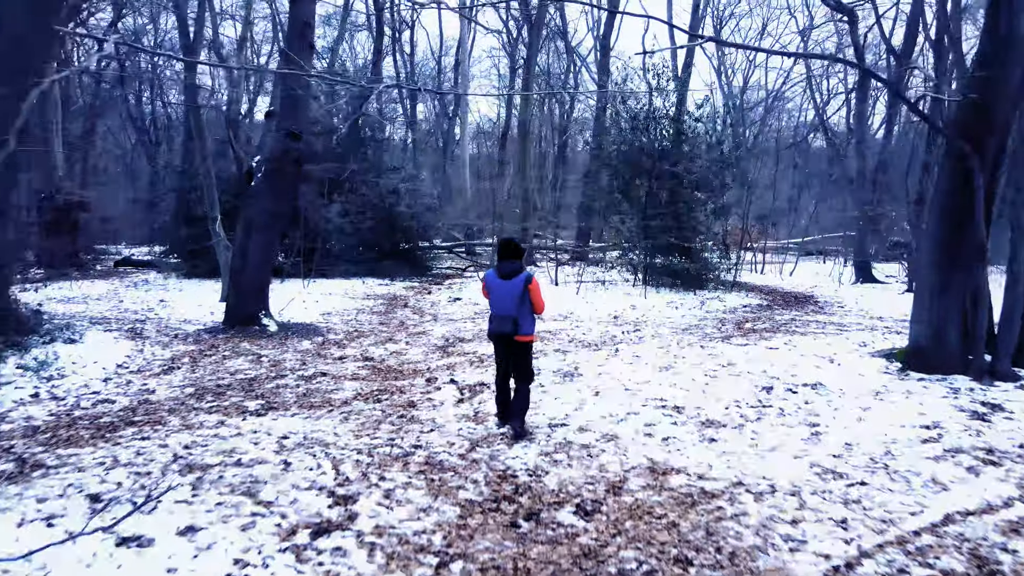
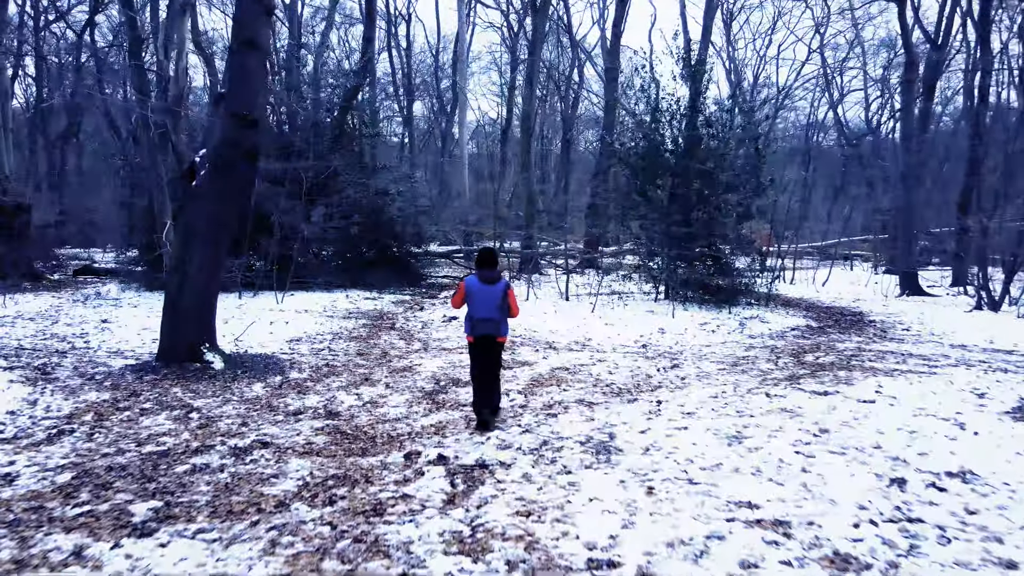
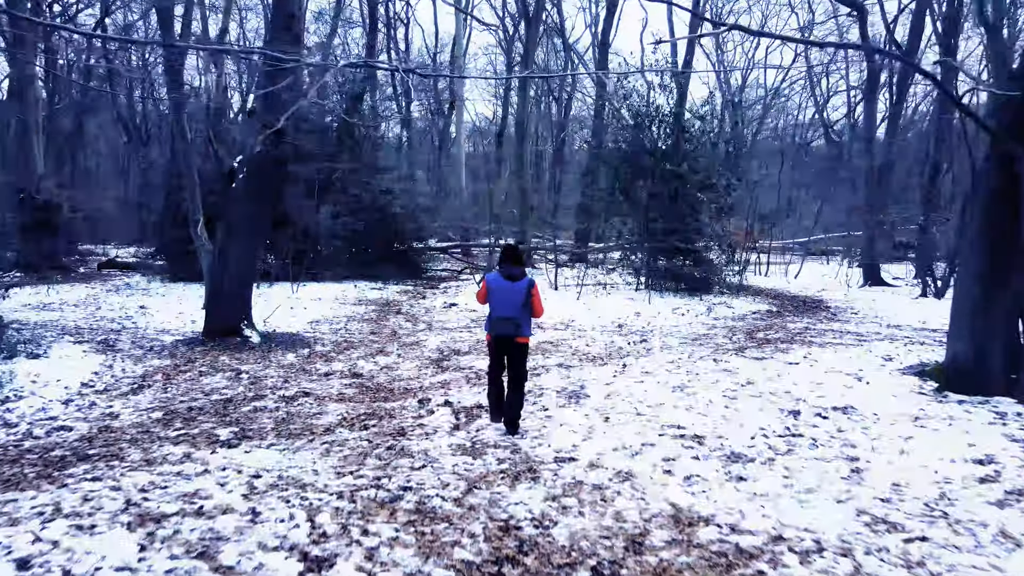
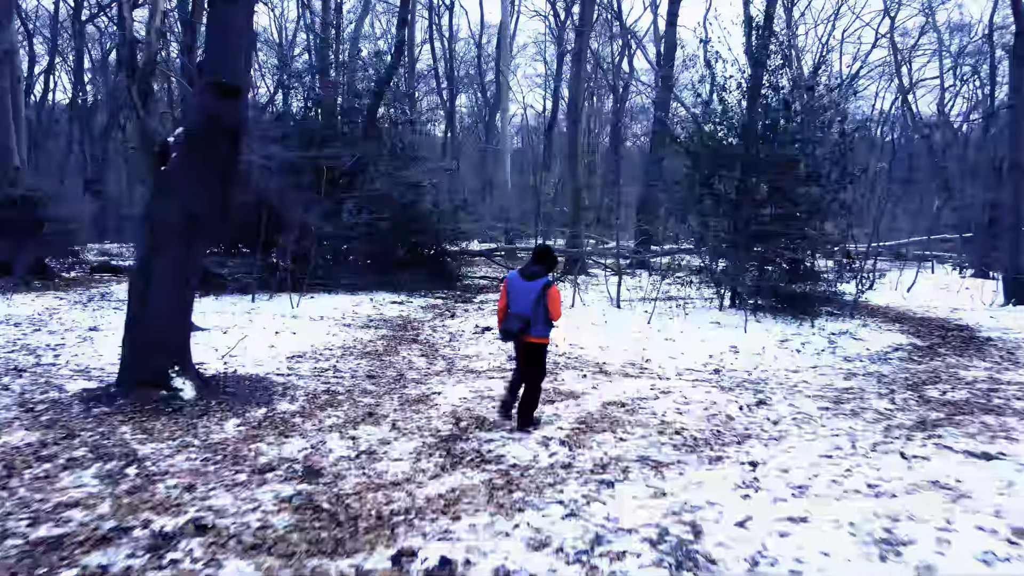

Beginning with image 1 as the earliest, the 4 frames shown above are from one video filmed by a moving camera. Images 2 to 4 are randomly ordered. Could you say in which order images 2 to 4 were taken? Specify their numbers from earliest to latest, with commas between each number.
3, 2, 4
